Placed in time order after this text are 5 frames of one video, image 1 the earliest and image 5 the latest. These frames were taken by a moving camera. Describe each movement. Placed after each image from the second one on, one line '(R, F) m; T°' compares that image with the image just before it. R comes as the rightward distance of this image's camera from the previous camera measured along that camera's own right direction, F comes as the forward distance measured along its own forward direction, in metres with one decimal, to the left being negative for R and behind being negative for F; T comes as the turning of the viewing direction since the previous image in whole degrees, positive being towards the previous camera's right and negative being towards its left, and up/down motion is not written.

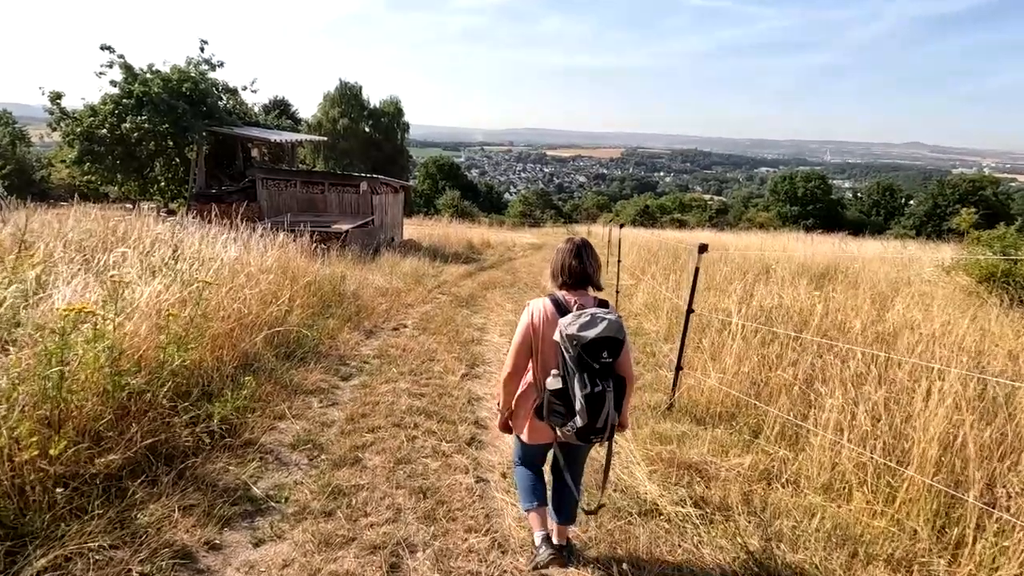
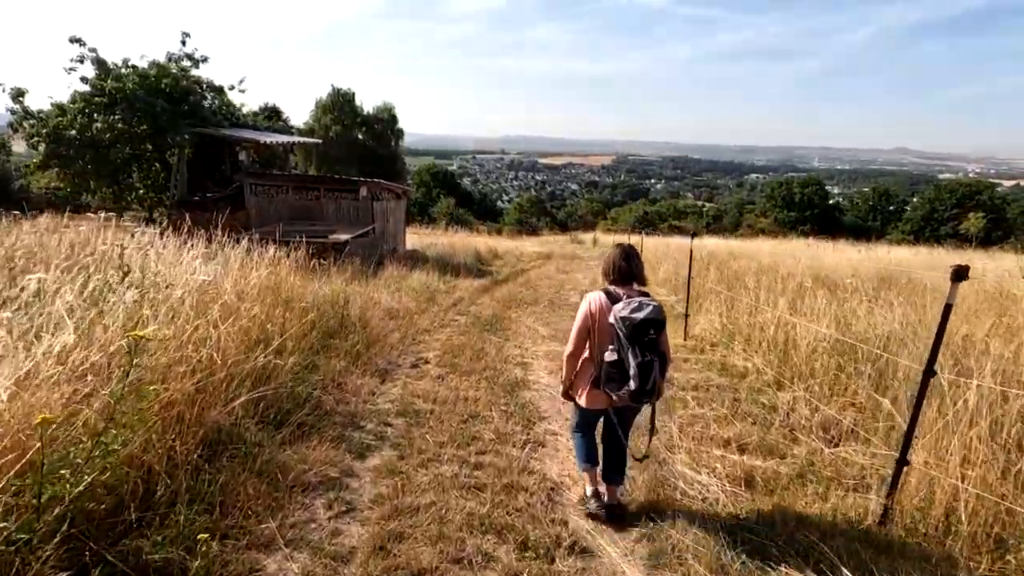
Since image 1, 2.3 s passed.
(-0.7, +1.6) m; +1°
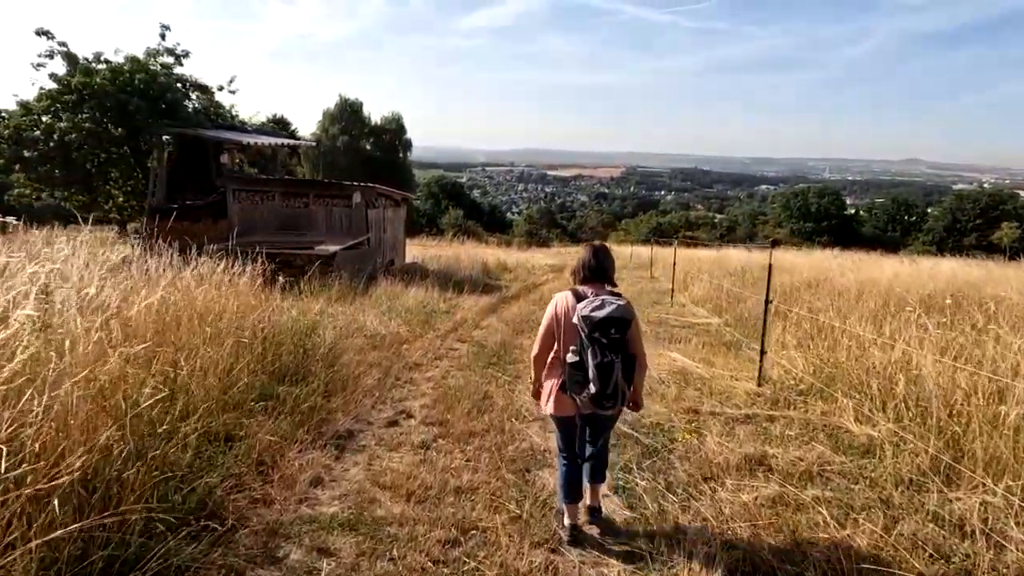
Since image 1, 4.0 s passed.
(0.0, +1.7) m; -1°
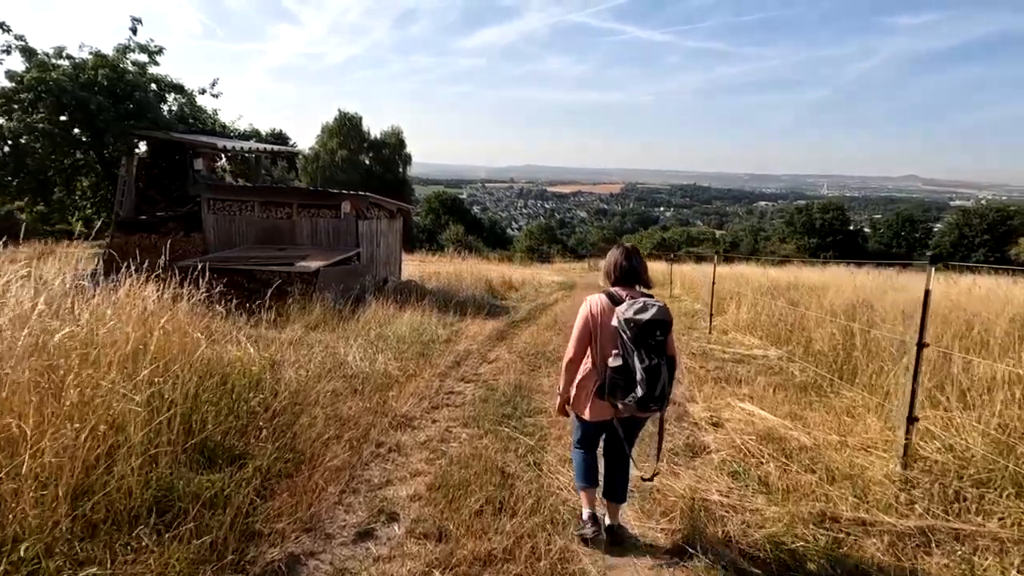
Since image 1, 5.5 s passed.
(-0.2, +1.6) m; 0°
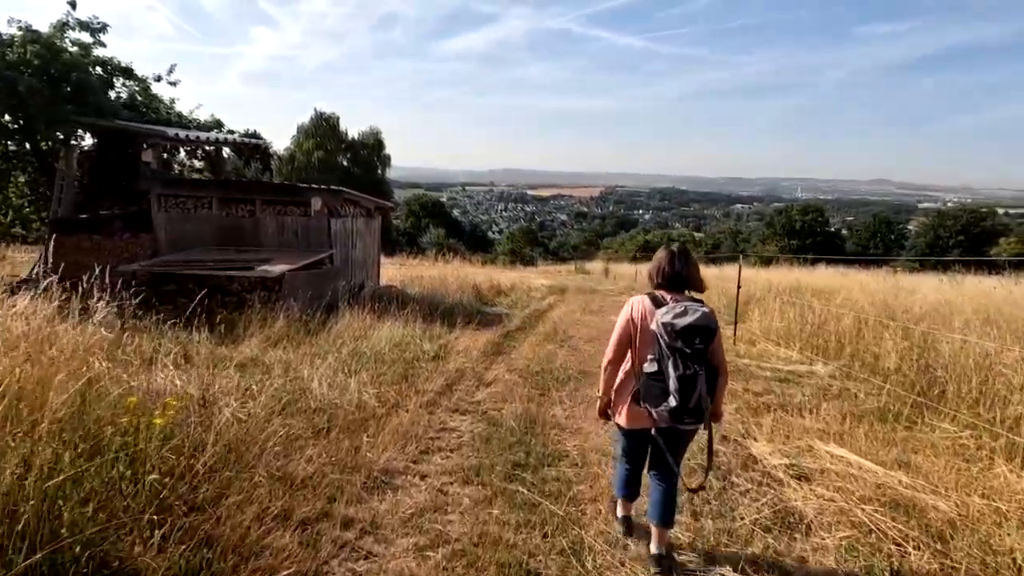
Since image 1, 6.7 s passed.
(-0.2, +1.3) m; +2°
